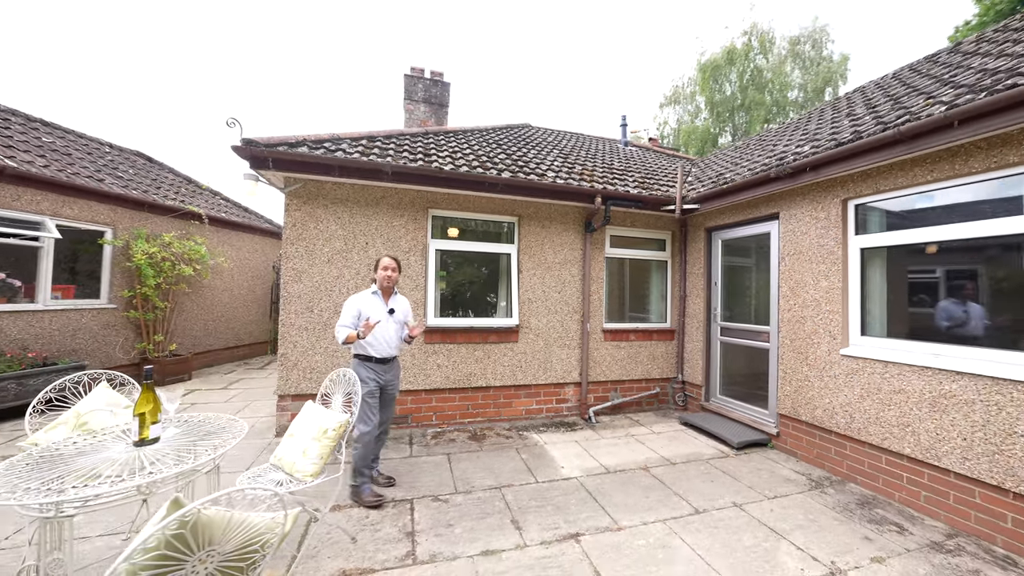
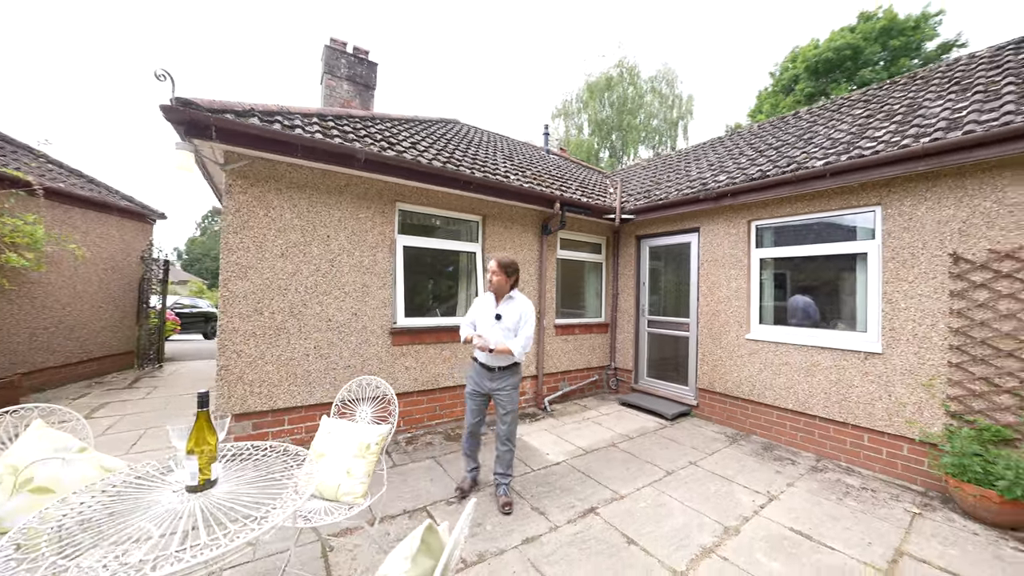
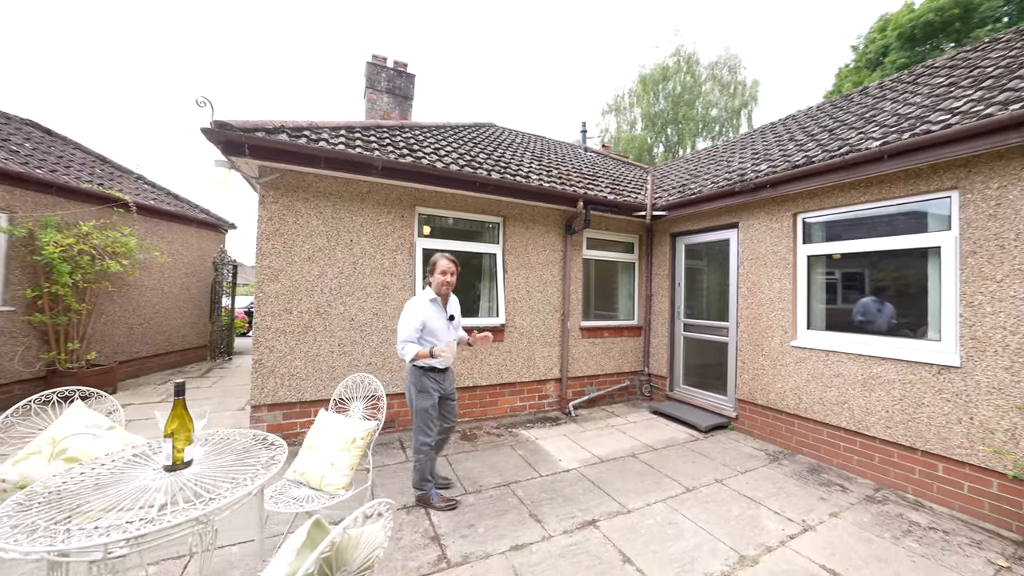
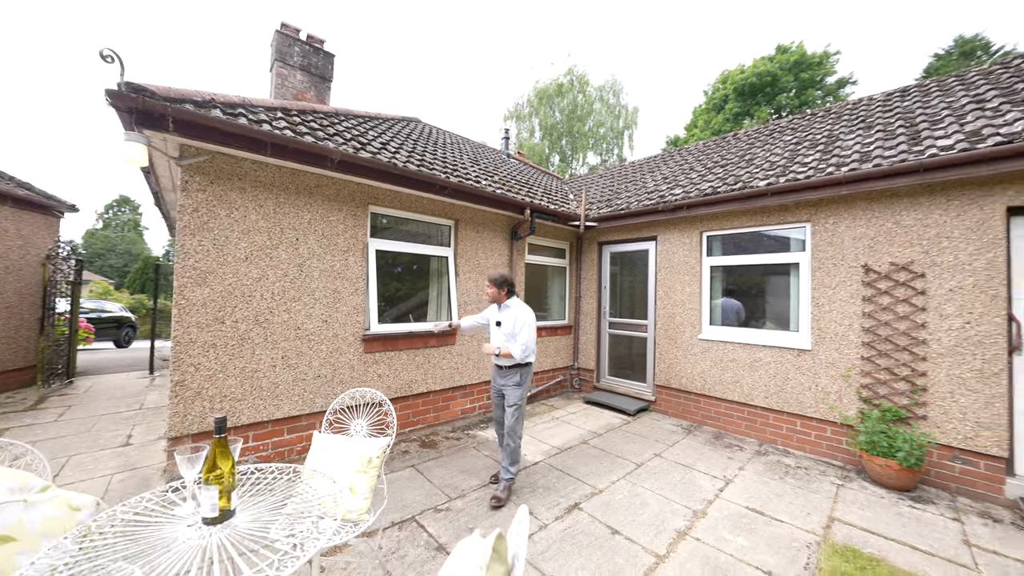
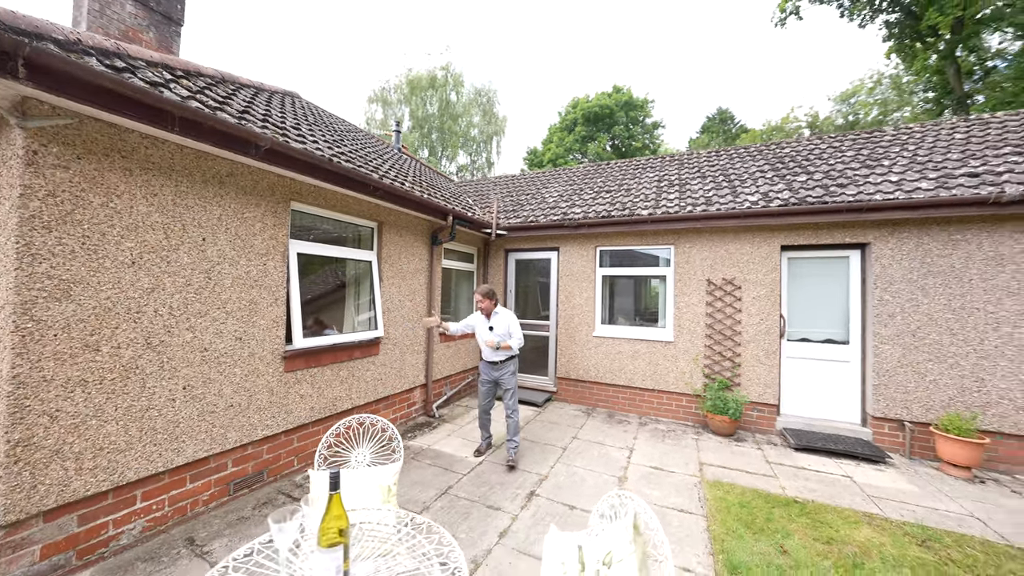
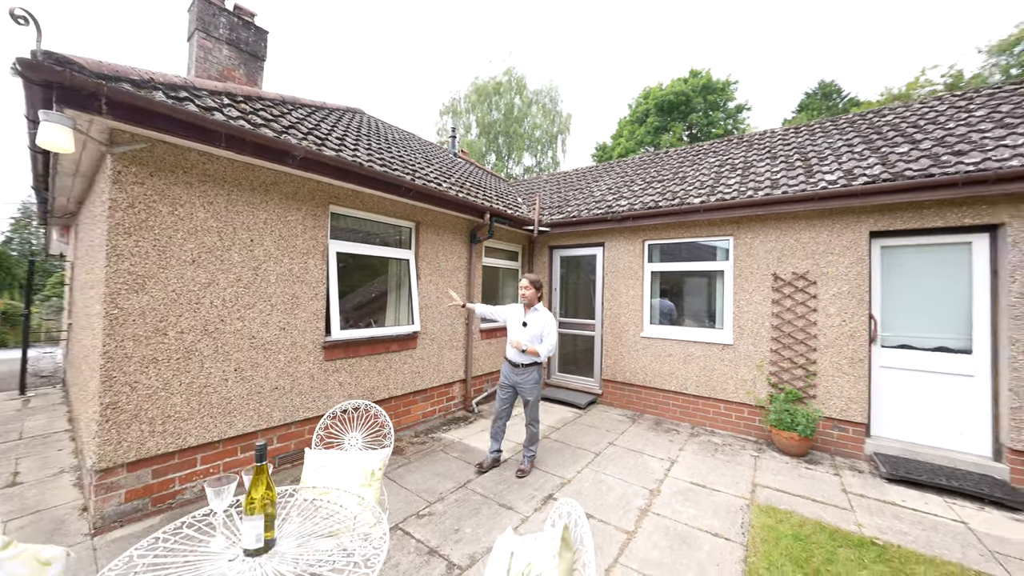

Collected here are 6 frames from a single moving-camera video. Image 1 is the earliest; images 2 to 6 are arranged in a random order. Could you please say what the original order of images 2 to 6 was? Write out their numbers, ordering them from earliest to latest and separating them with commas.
3, 2, 4, 6, 5
